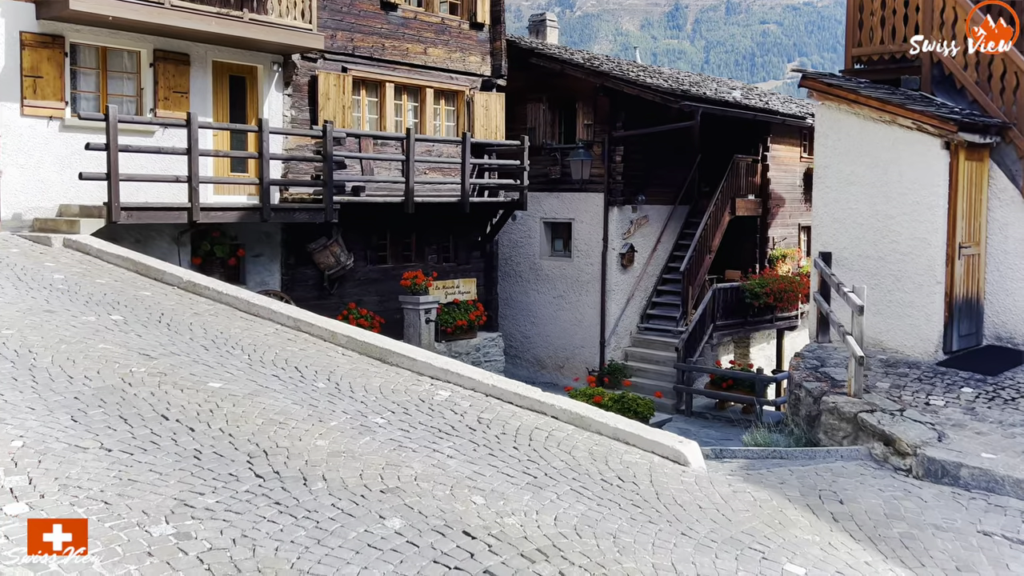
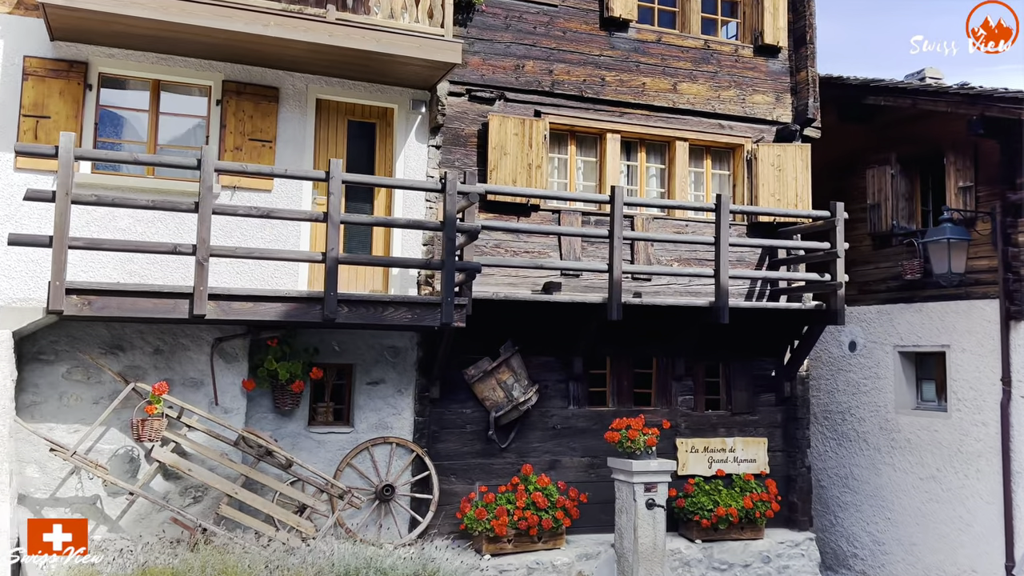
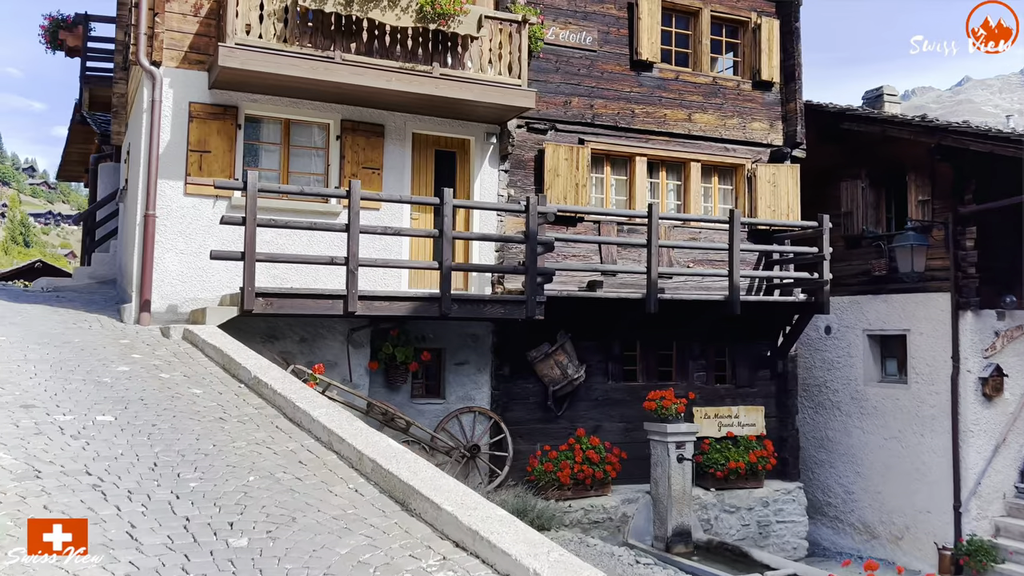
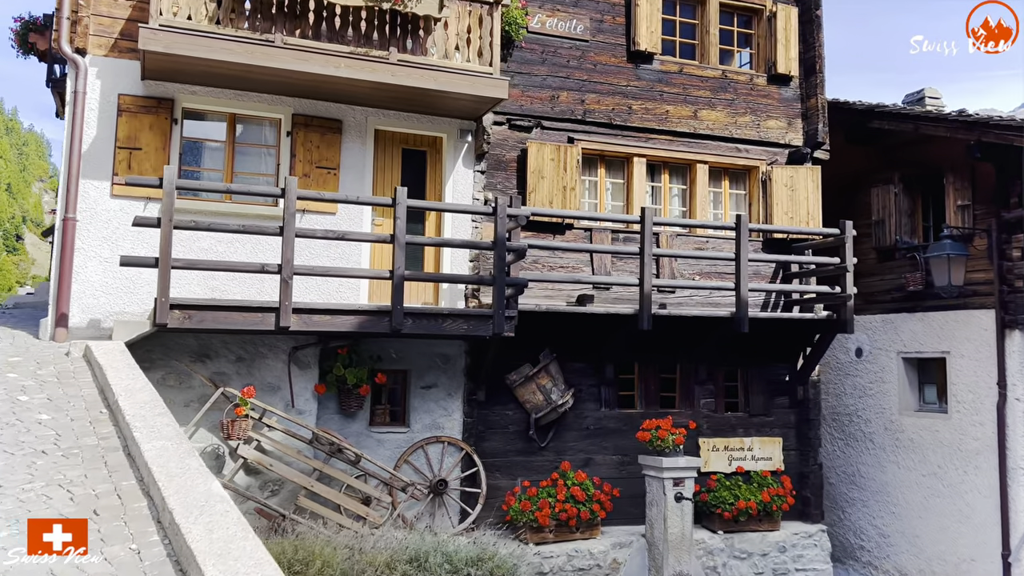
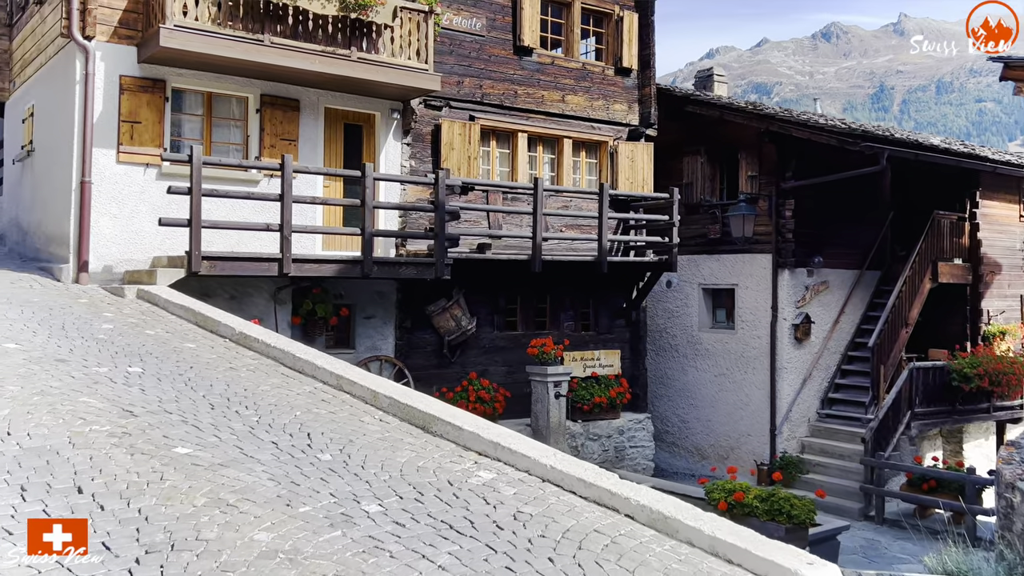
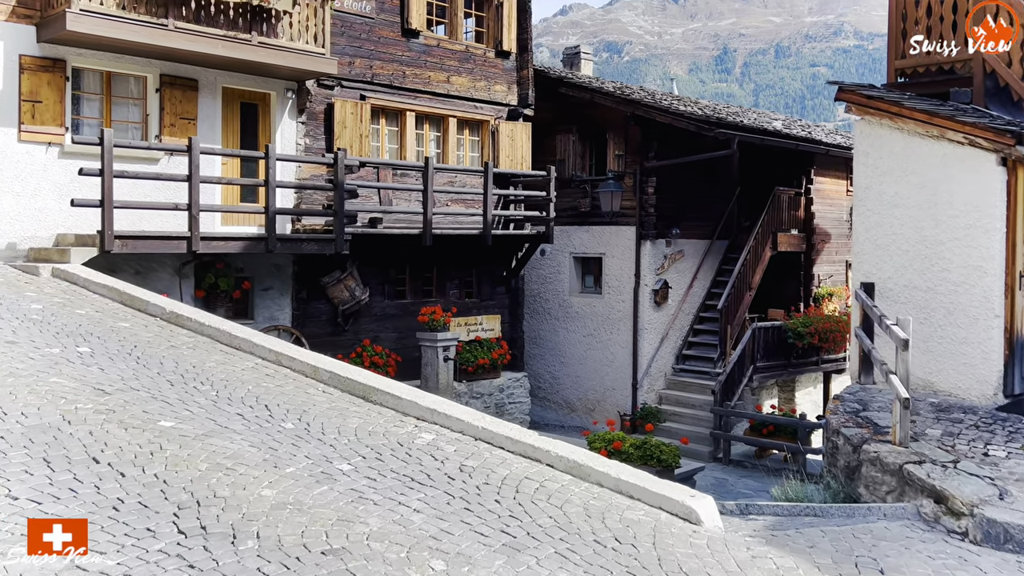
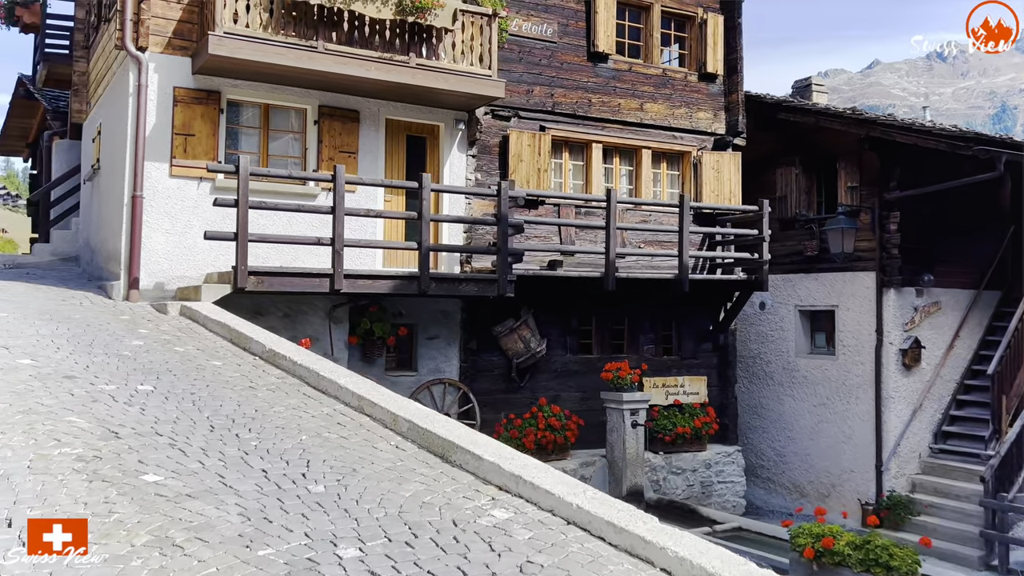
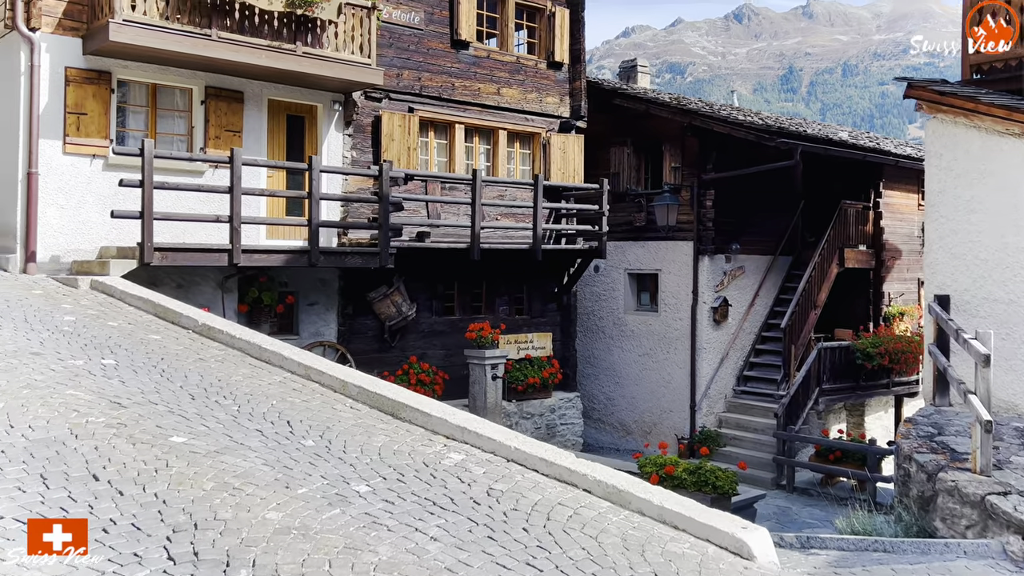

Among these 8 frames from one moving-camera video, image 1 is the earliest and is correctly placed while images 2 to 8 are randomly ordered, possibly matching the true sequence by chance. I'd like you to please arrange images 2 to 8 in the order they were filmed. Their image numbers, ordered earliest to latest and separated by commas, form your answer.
6, 8, 5, 7, 3, 4, 2
